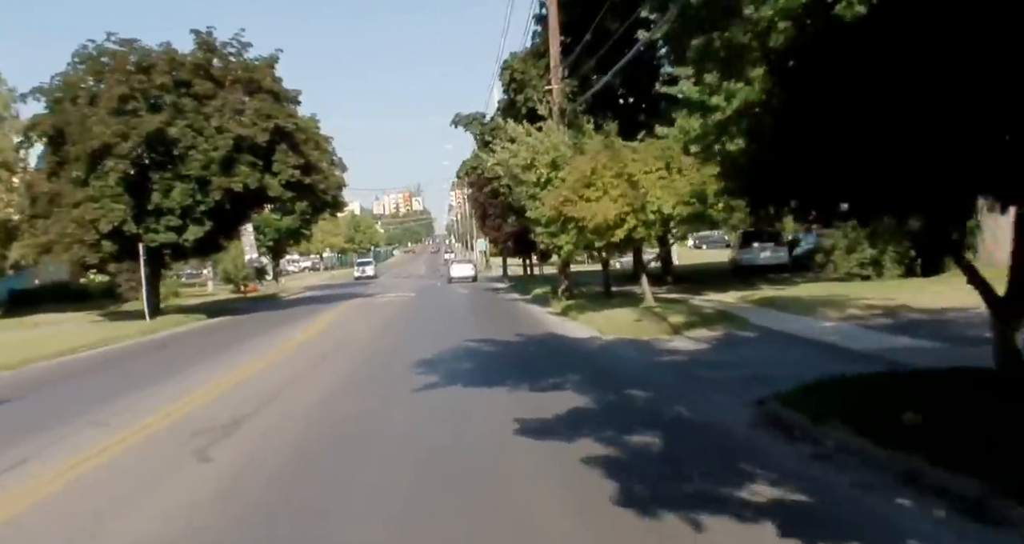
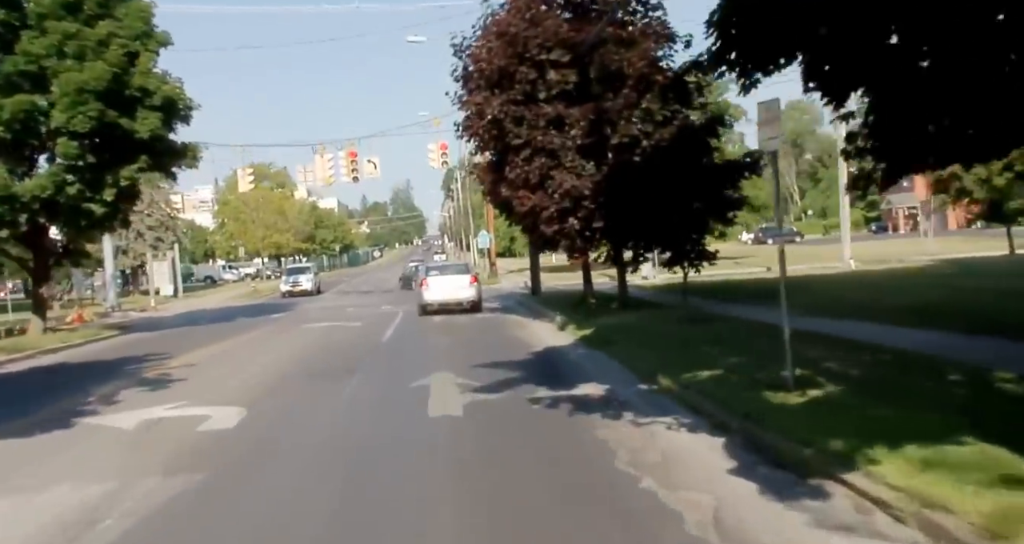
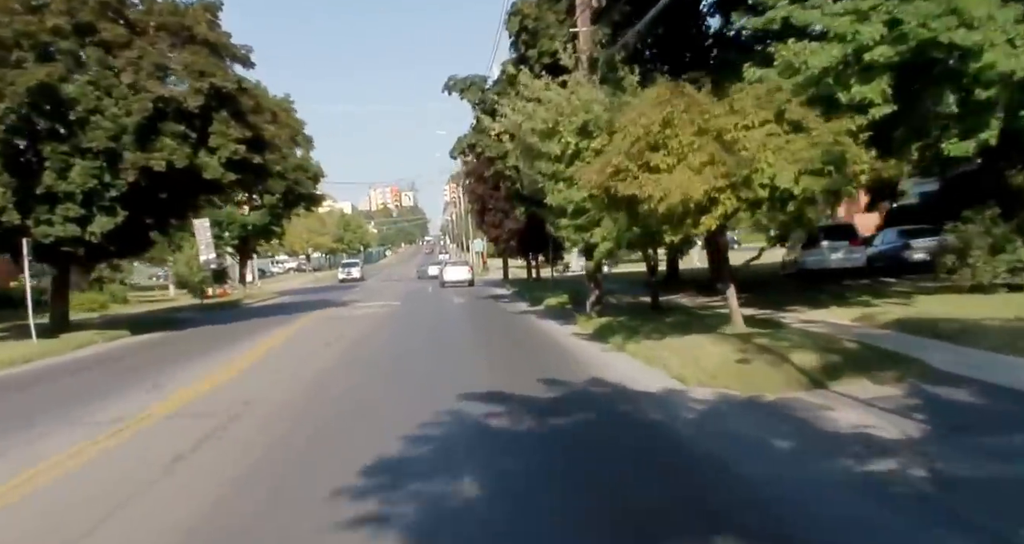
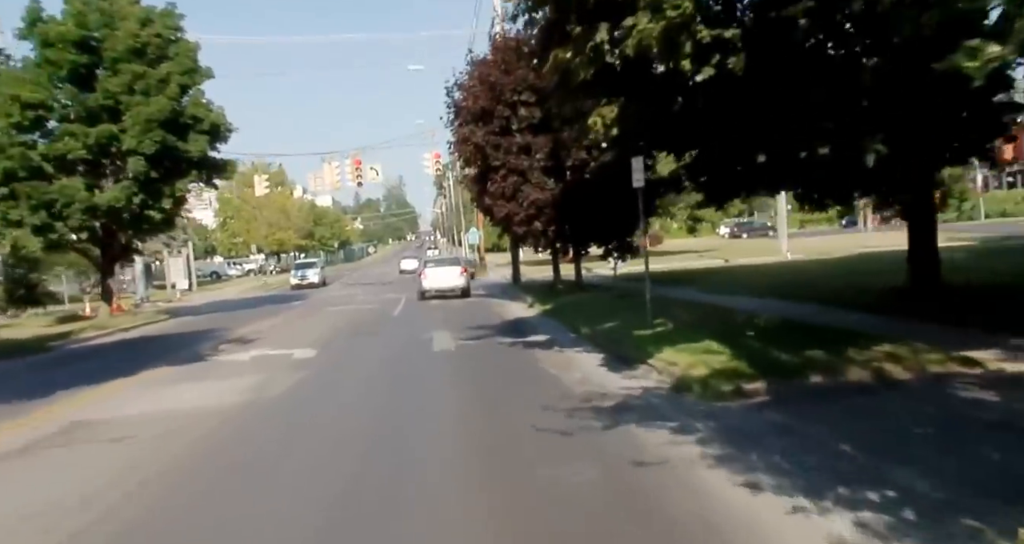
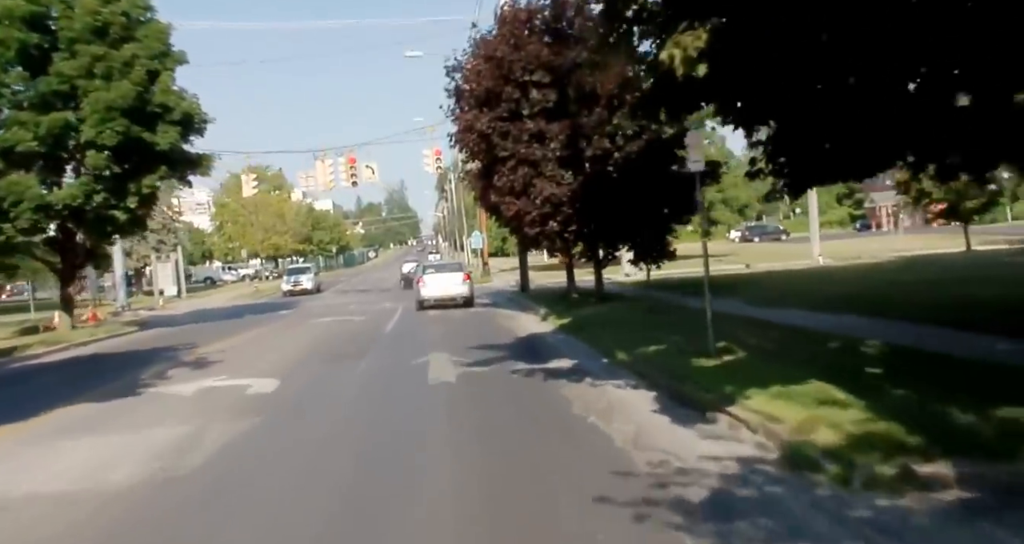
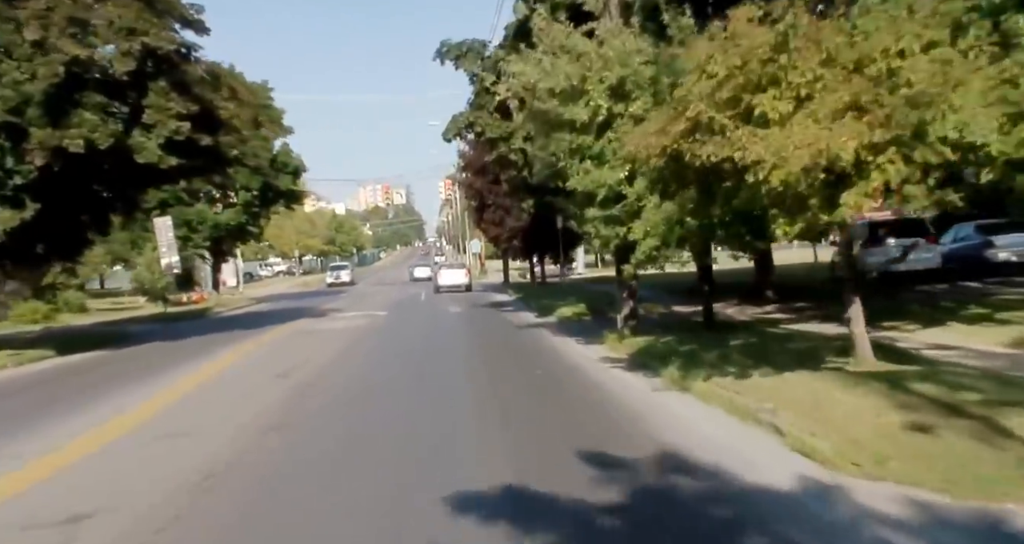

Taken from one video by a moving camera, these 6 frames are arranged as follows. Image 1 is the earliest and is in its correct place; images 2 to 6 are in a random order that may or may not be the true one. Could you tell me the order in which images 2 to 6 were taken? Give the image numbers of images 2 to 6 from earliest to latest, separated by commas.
3, 6, 4, 5, 2
